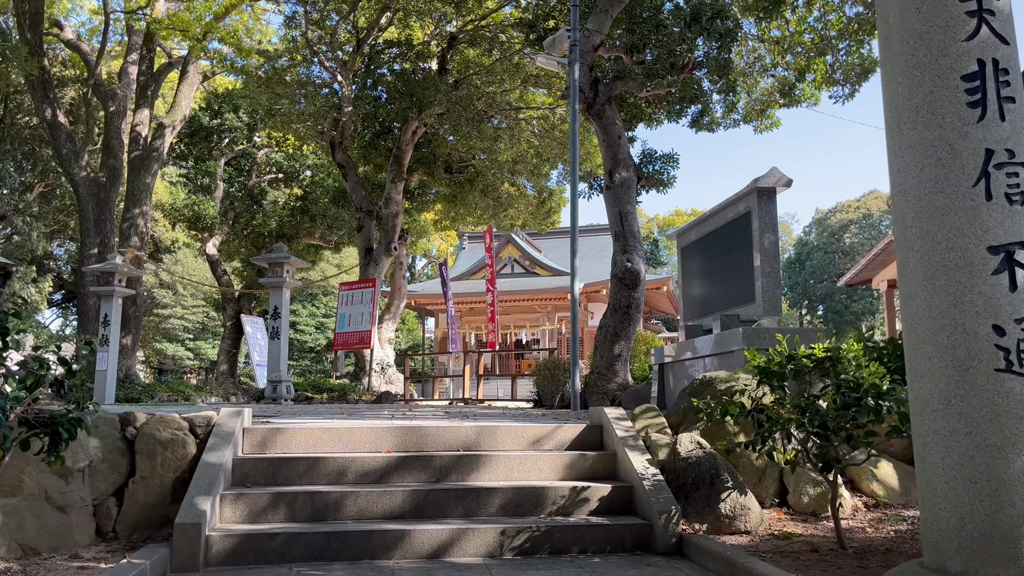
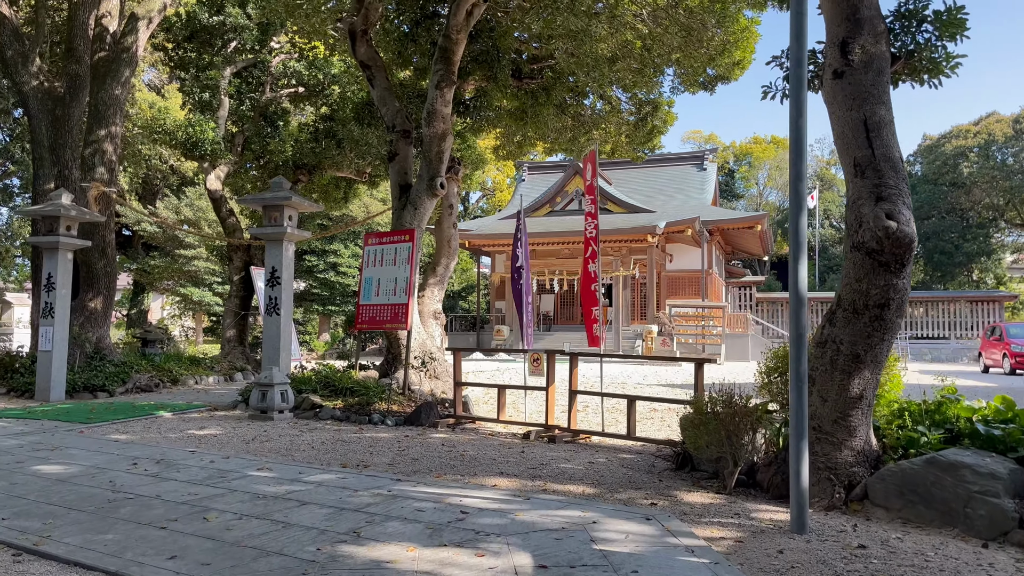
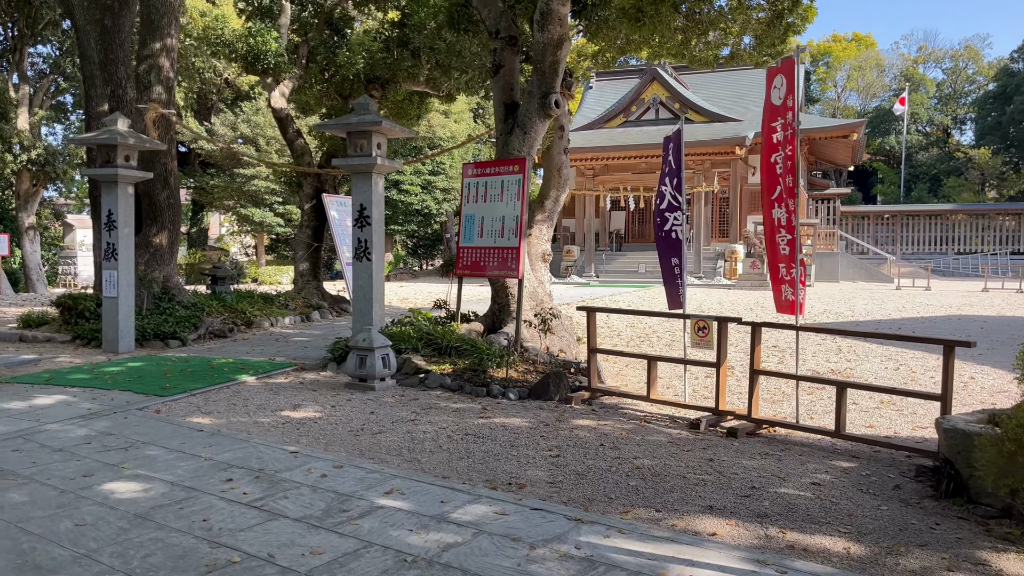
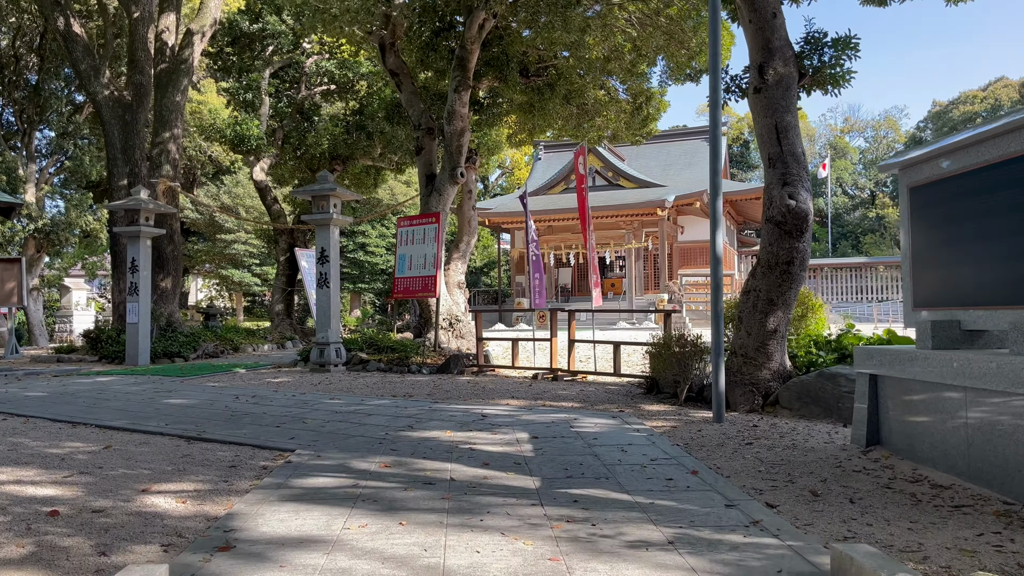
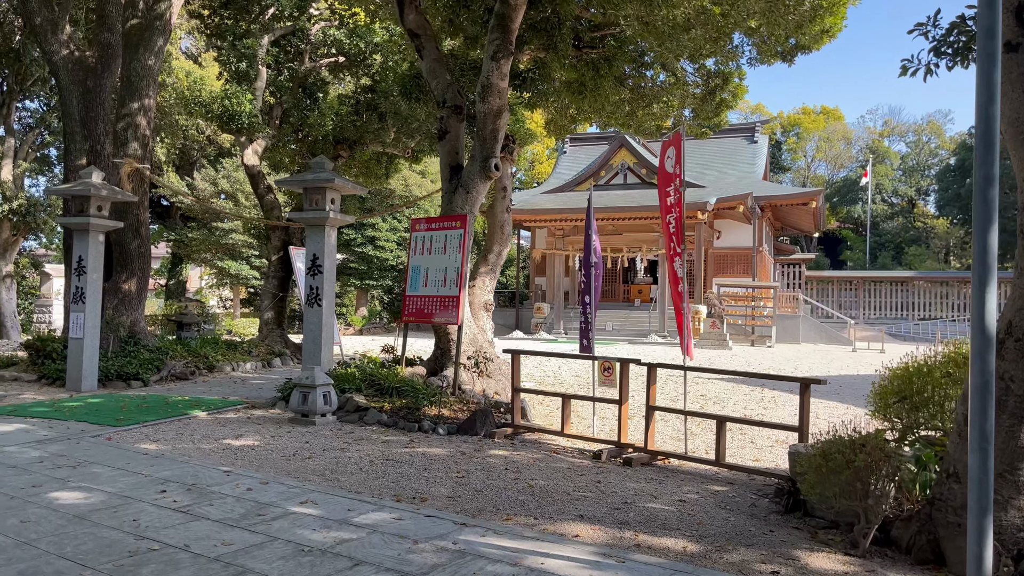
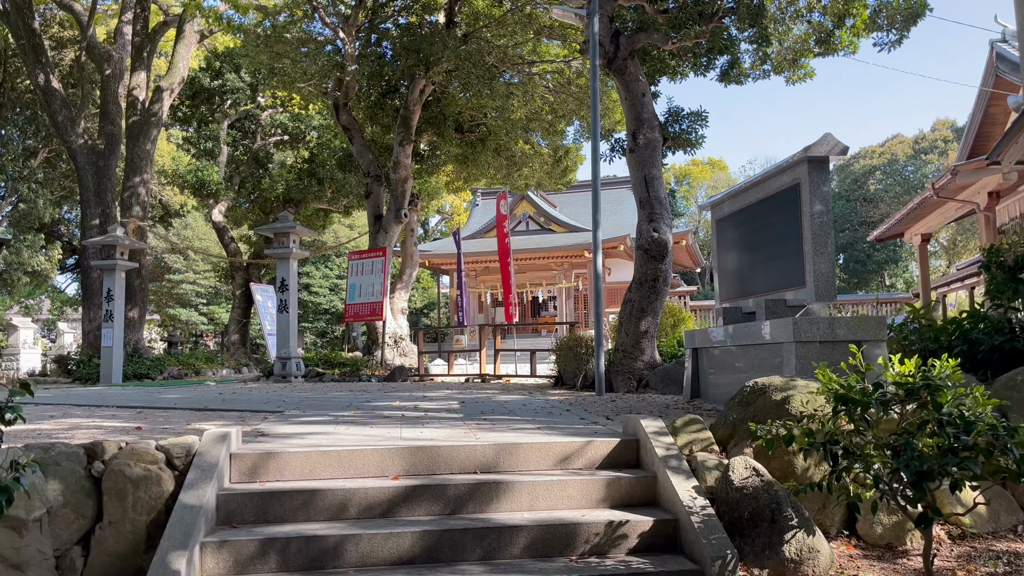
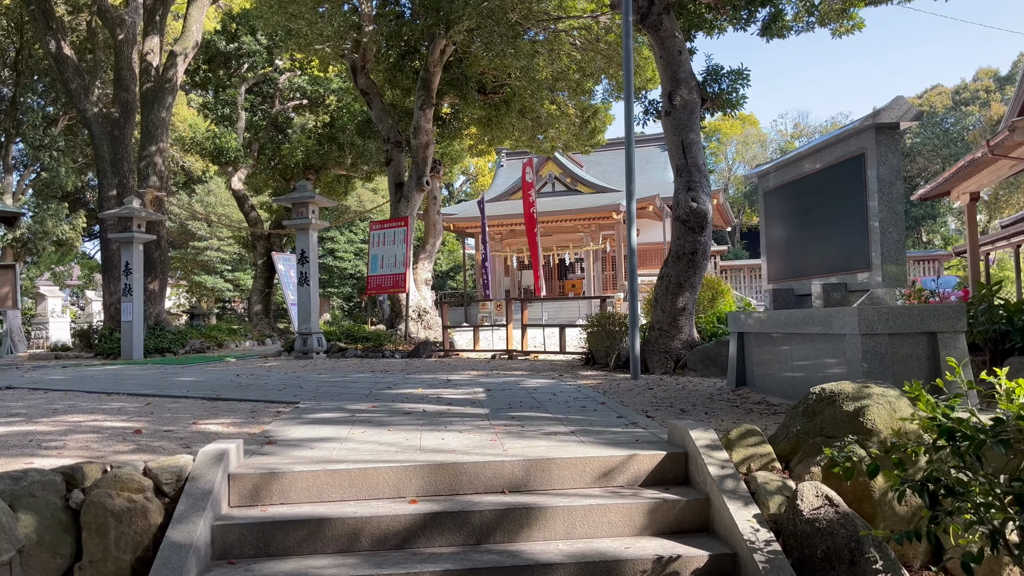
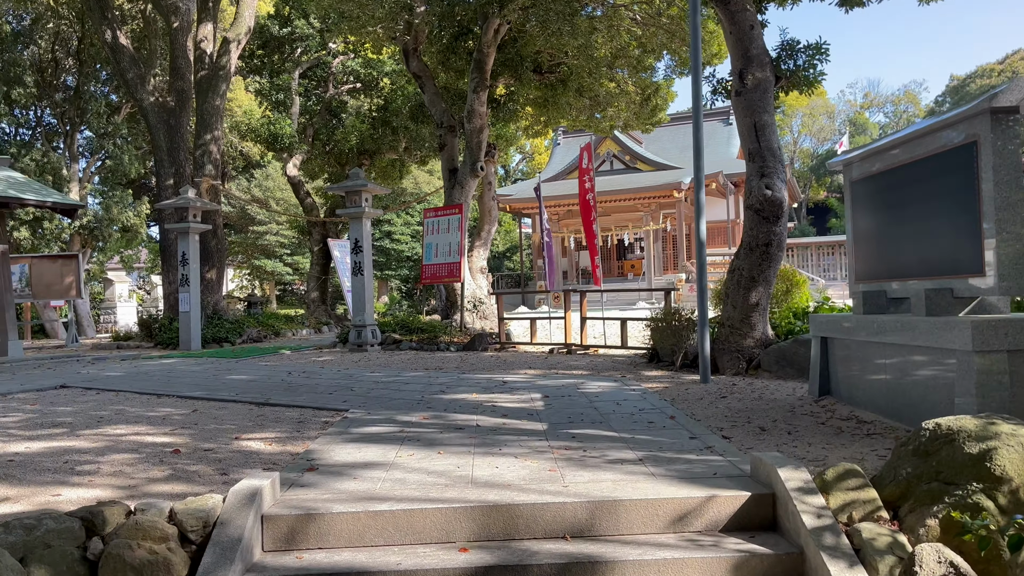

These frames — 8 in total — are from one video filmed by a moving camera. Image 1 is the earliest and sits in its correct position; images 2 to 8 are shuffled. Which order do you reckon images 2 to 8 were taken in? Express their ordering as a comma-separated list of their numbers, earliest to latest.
6, 7, 8, 4, 2, 5, 3
